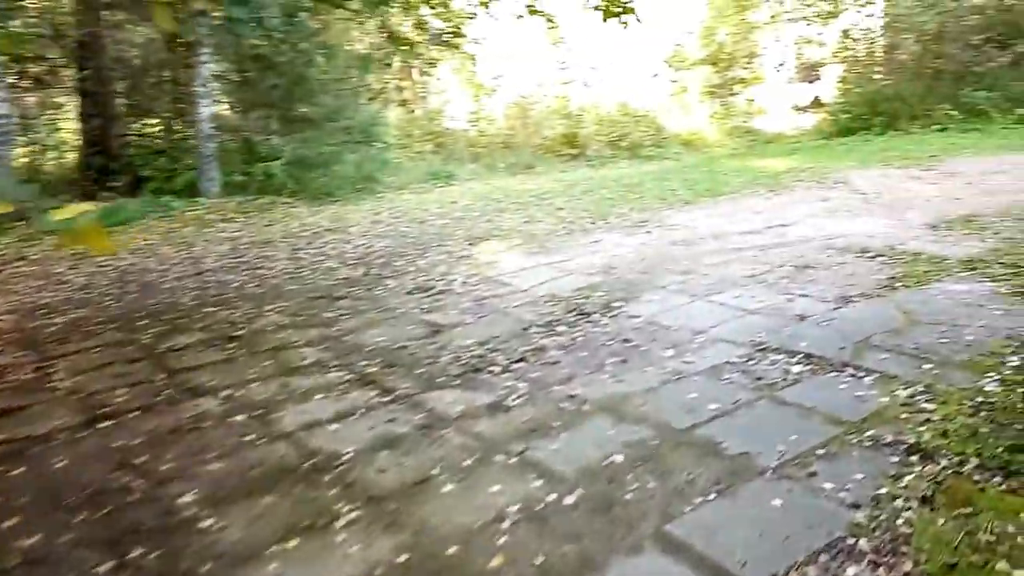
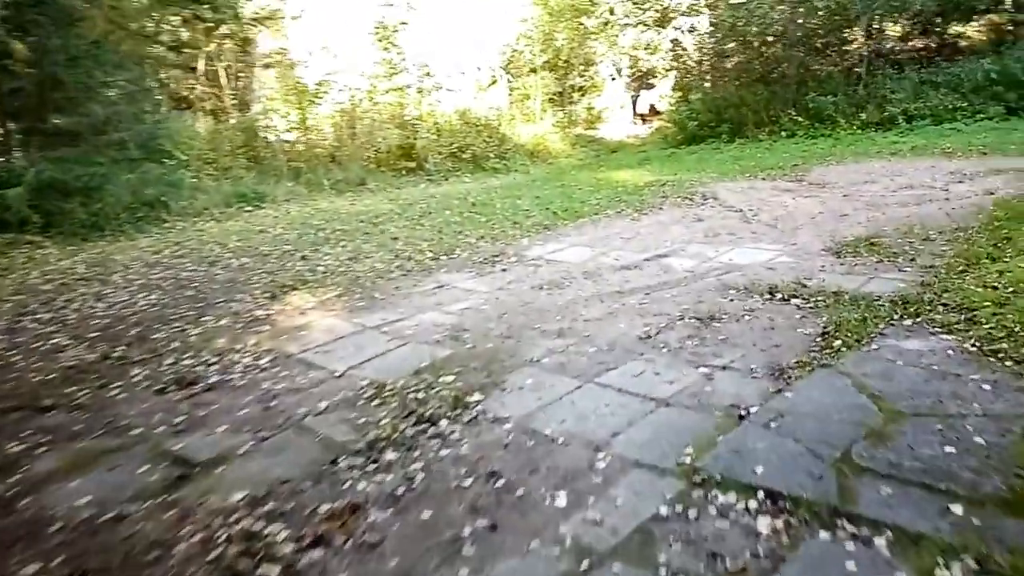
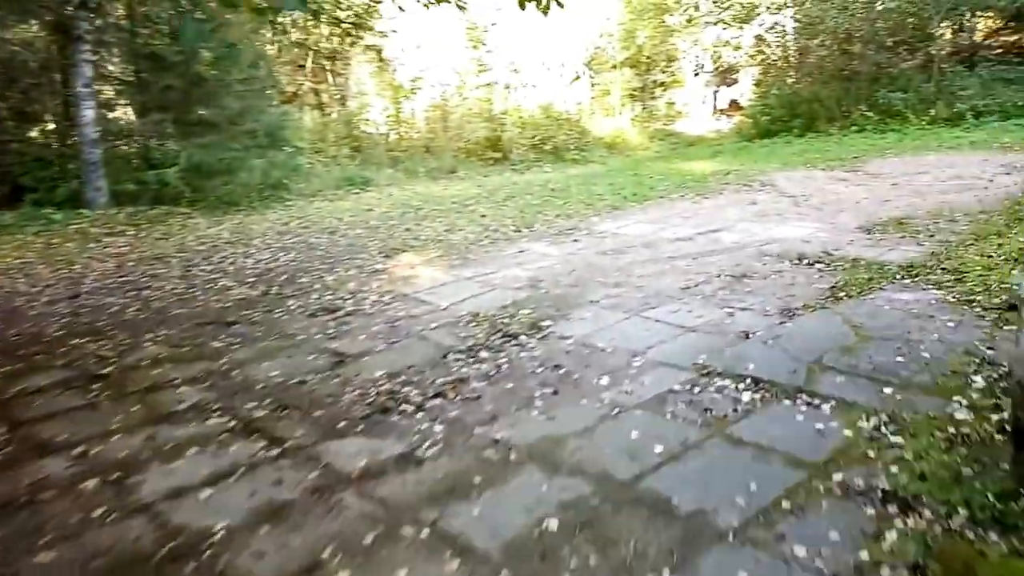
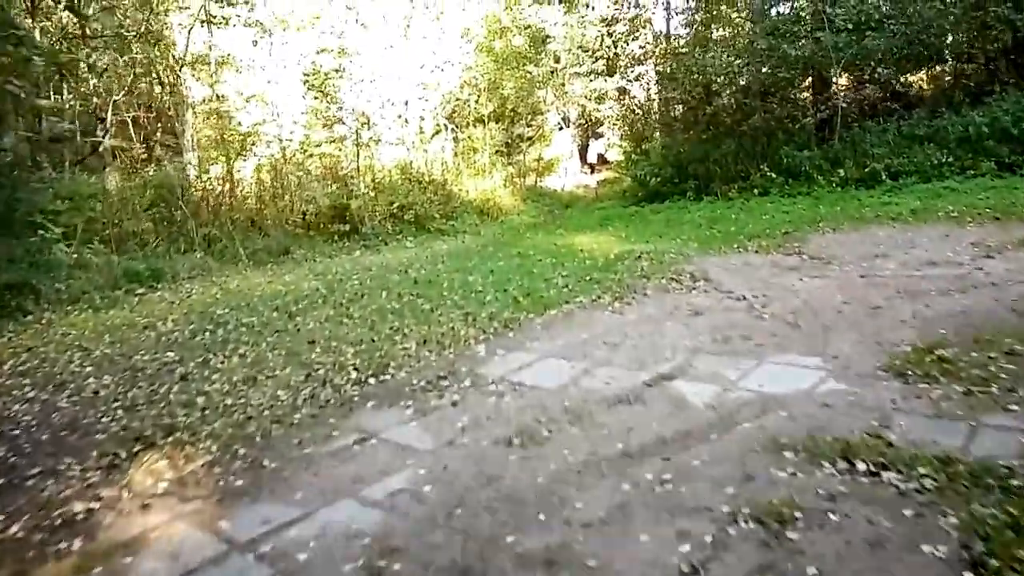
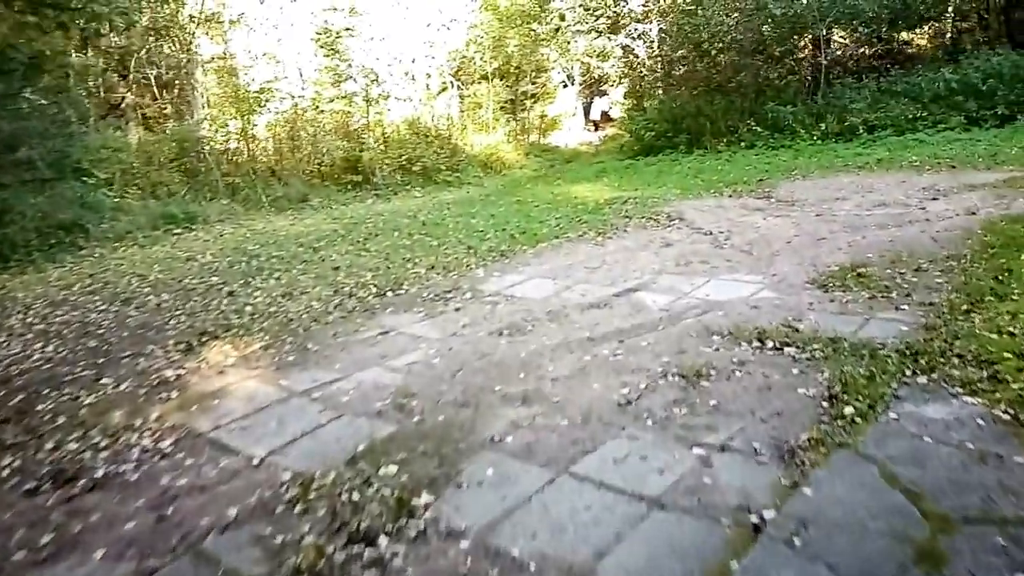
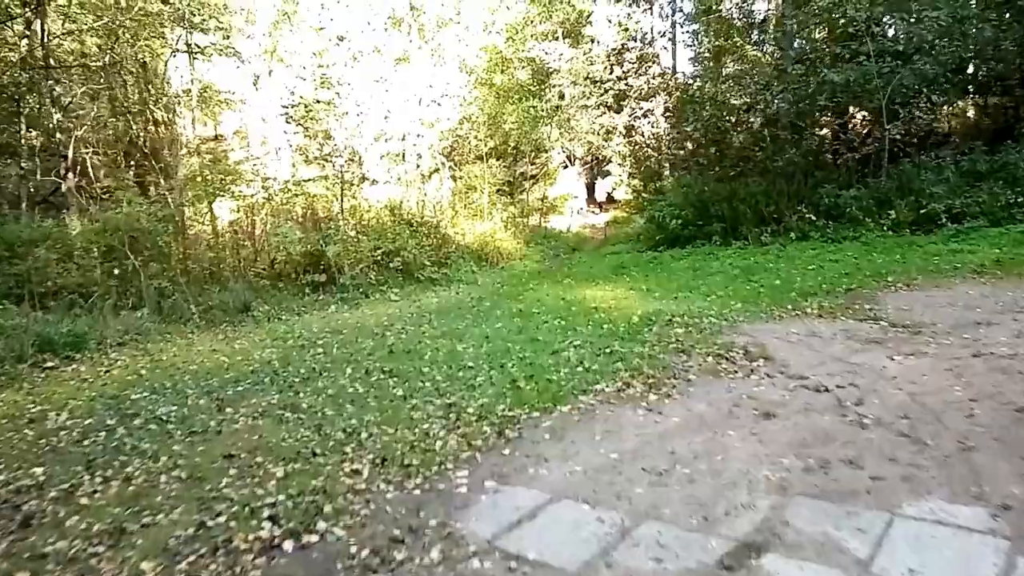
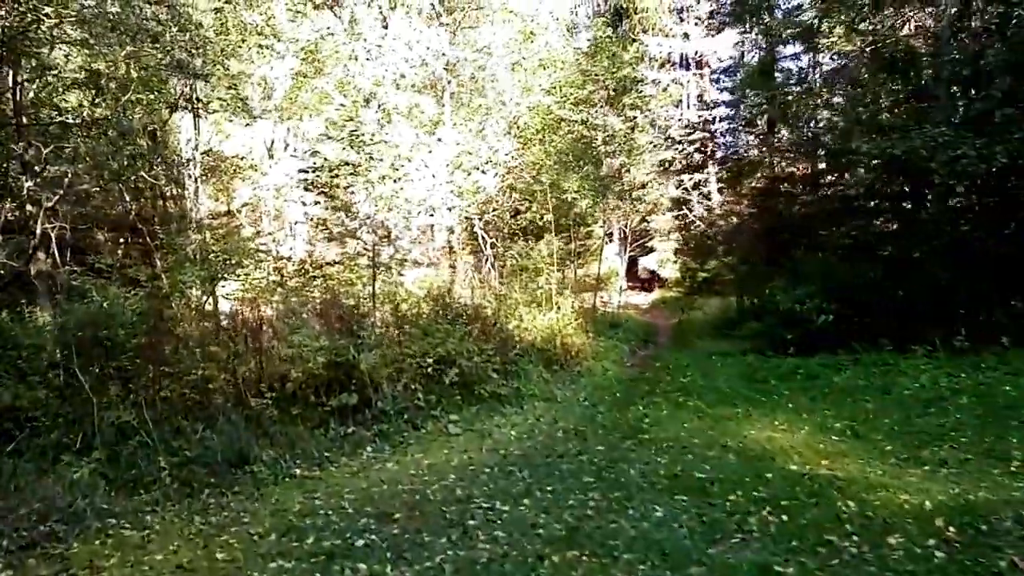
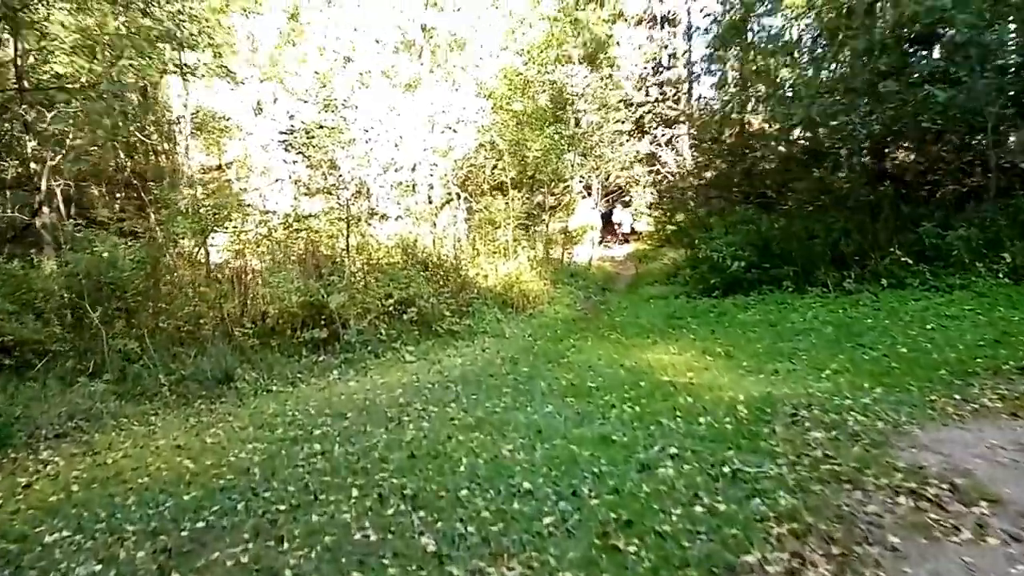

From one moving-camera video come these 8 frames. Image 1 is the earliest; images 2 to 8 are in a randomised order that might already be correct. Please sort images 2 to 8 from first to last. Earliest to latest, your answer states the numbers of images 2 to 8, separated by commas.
3, 2, 5, 4, 6, 8, 7
